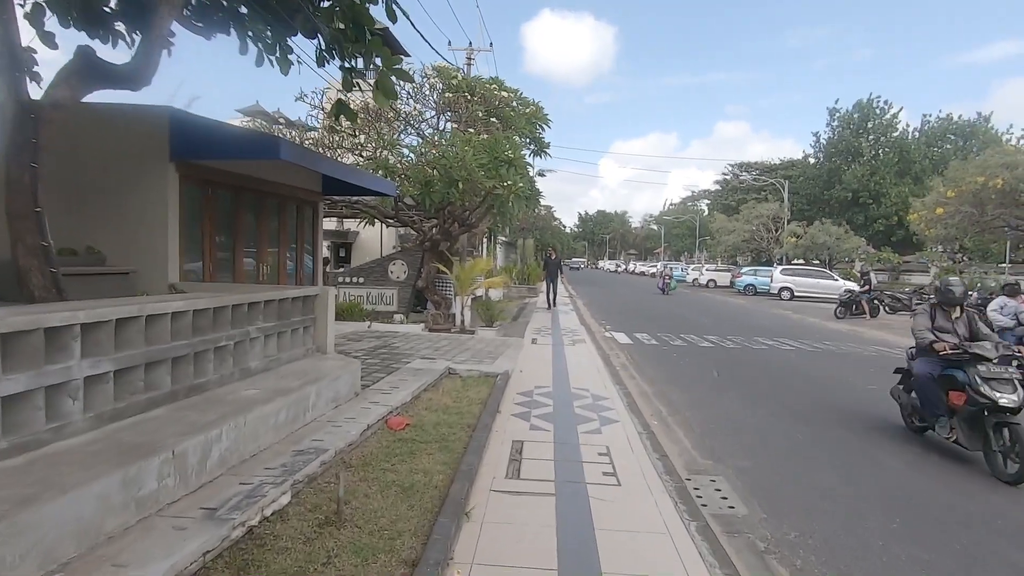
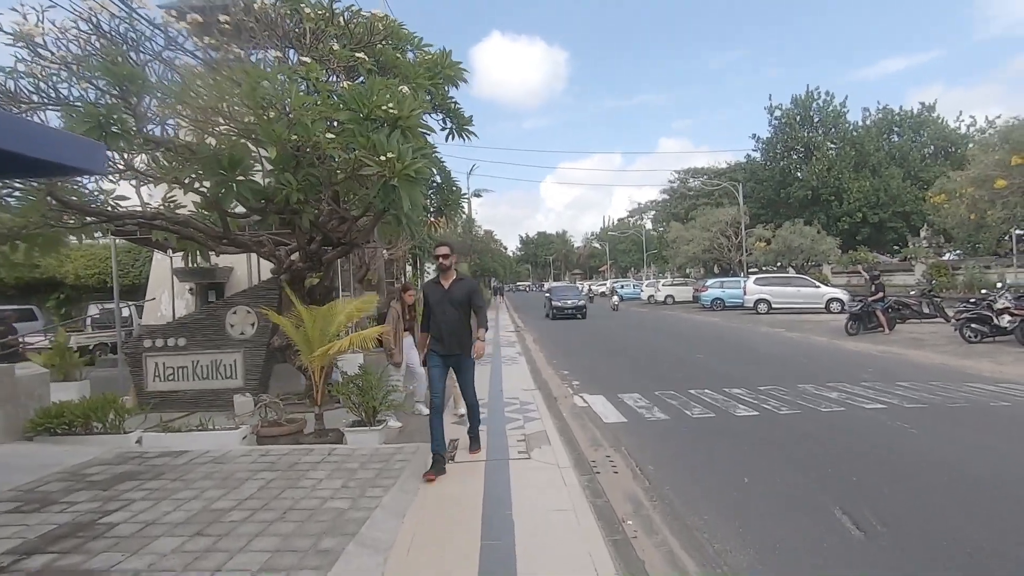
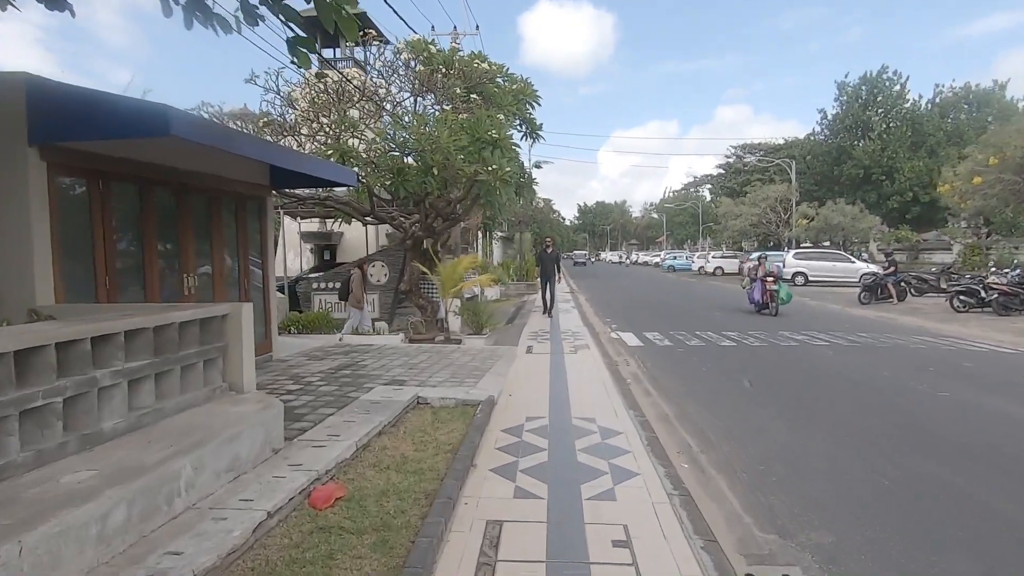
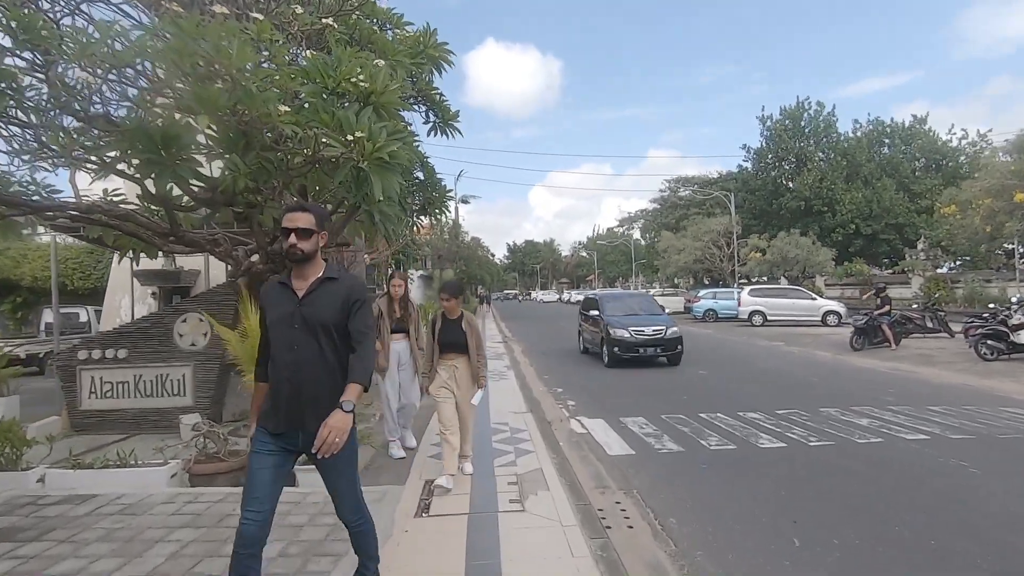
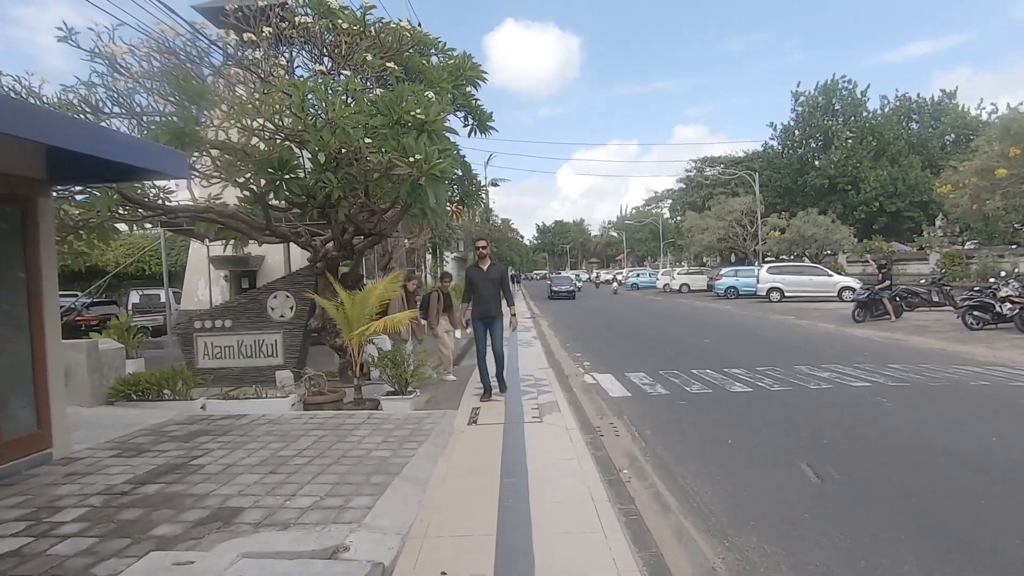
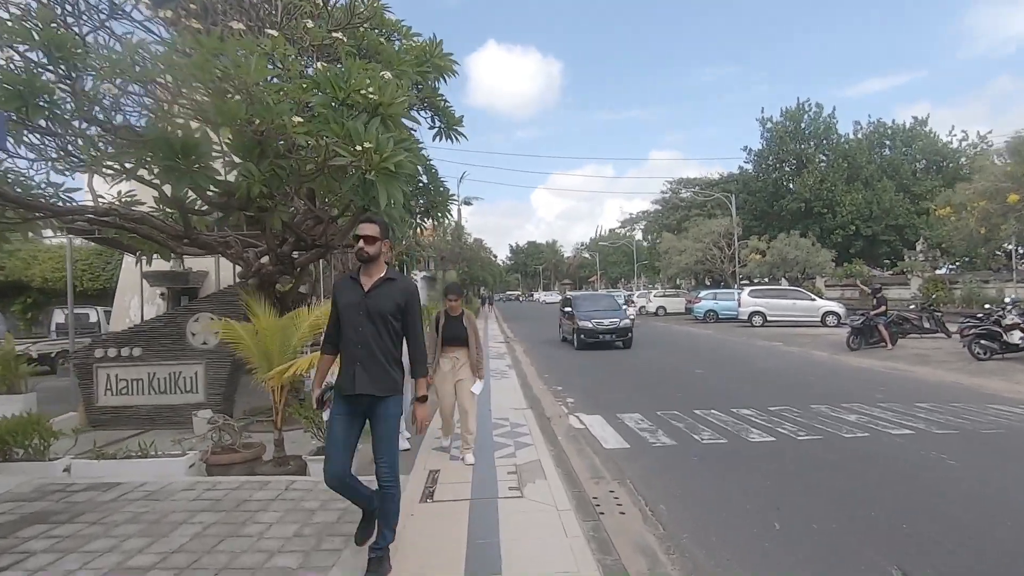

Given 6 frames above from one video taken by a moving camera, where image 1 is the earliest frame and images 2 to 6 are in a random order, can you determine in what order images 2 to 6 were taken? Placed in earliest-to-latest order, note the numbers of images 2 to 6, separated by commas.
3, 5, 2, 6, 4
